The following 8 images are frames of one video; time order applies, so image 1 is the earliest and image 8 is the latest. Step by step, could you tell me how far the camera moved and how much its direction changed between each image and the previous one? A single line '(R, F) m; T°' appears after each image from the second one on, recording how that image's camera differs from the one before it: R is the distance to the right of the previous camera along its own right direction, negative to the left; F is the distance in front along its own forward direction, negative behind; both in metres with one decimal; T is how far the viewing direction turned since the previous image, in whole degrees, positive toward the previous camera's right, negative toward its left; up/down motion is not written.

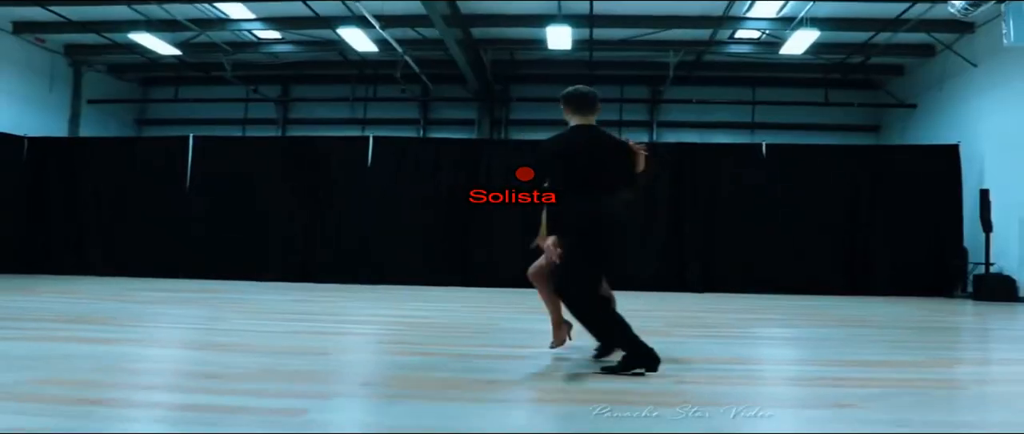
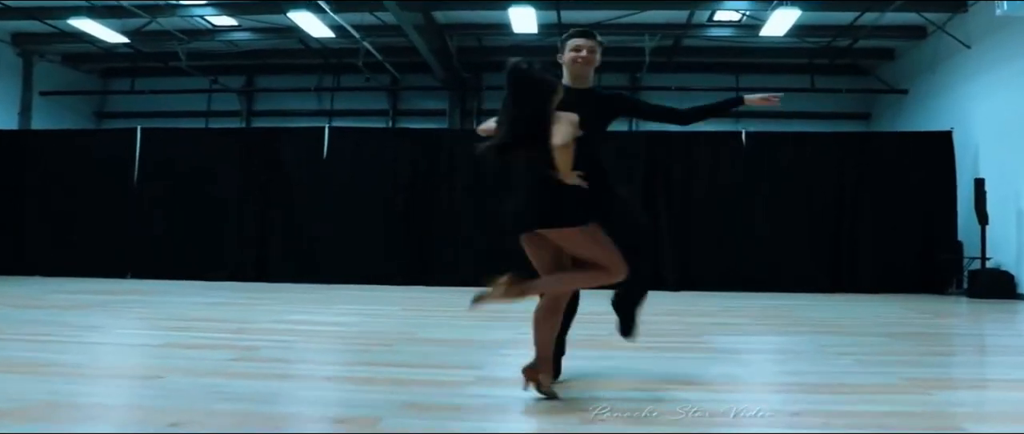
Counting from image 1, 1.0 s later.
(+0.4, +0.6) m; 0°
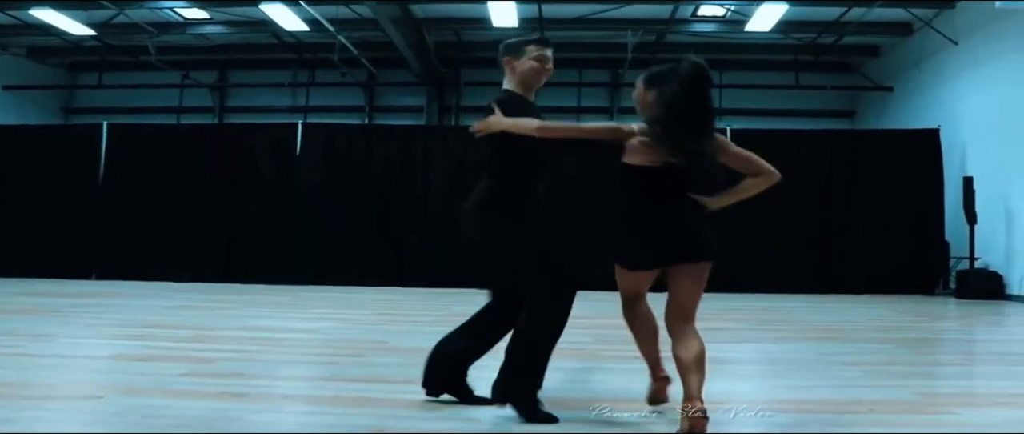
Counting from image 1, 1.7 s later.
(0.0, +0.2) m; +1°
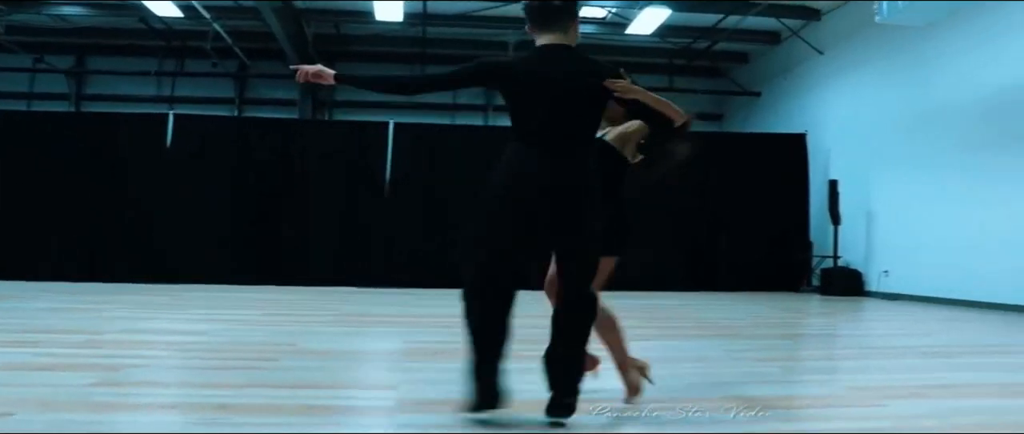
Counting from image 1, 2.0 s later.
(-0.1, +0.1) m; +8°
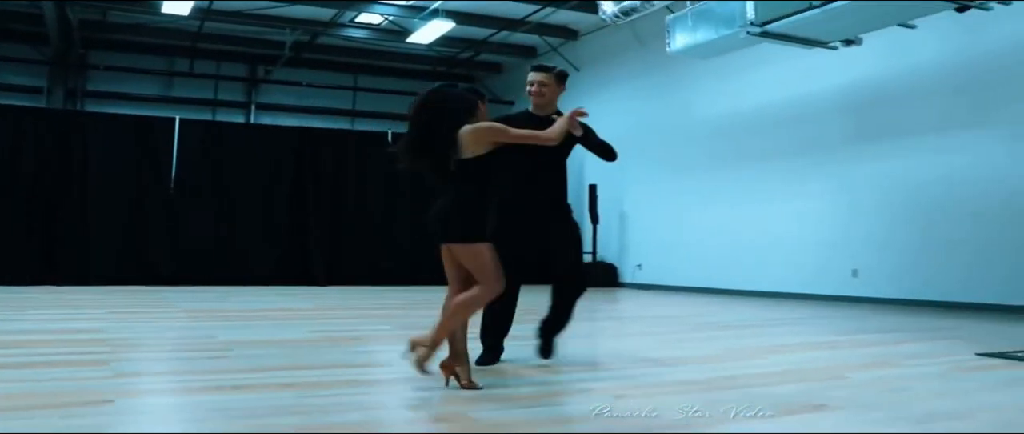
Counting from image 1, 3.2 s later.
(0.0, +0.1) m; -9°
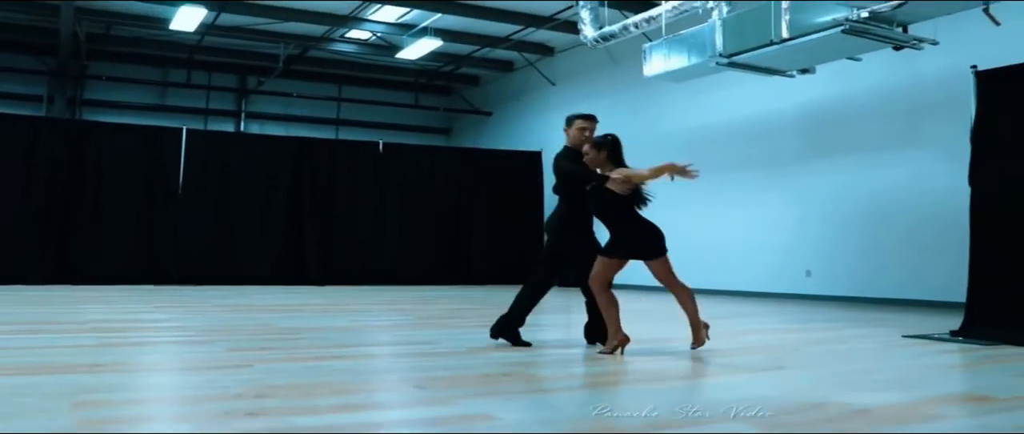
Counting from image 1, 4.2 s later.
(-0.3, -0.8) m; +3°
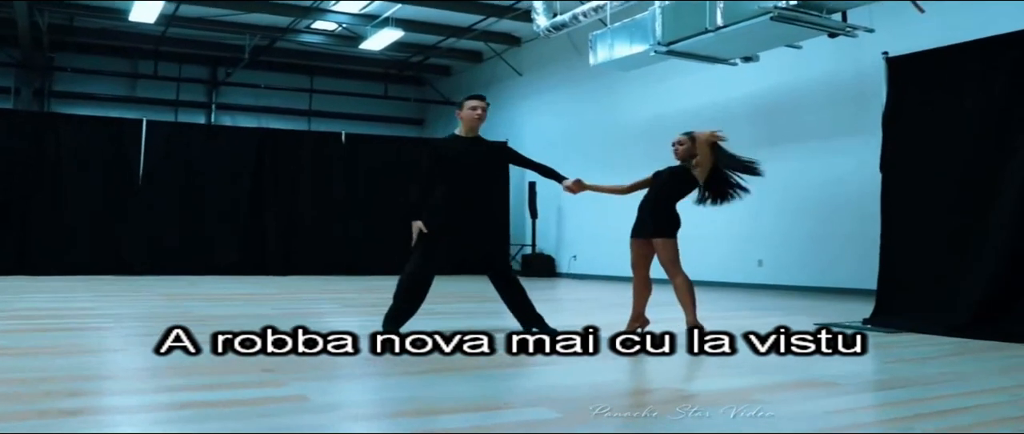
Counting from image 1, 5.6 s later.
(+0.4, 0.0) m; 0°
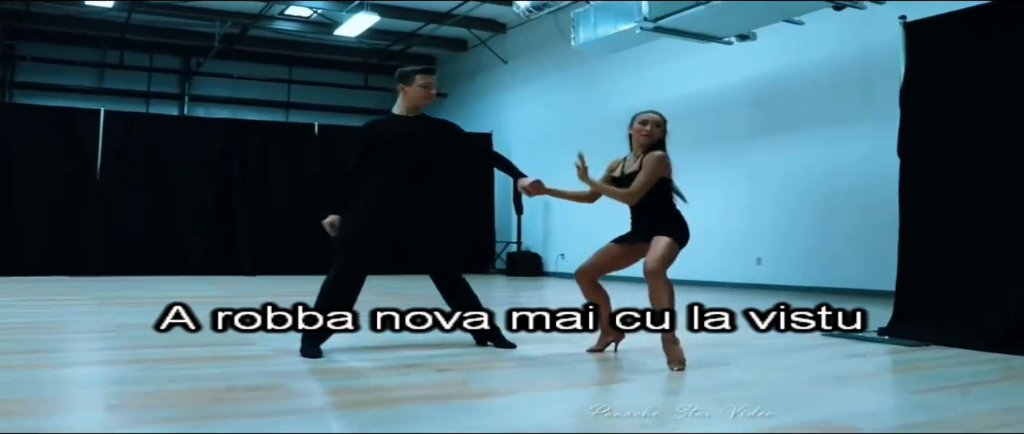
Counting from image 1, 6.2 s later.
(+0.2, +0.6) m; 0°
